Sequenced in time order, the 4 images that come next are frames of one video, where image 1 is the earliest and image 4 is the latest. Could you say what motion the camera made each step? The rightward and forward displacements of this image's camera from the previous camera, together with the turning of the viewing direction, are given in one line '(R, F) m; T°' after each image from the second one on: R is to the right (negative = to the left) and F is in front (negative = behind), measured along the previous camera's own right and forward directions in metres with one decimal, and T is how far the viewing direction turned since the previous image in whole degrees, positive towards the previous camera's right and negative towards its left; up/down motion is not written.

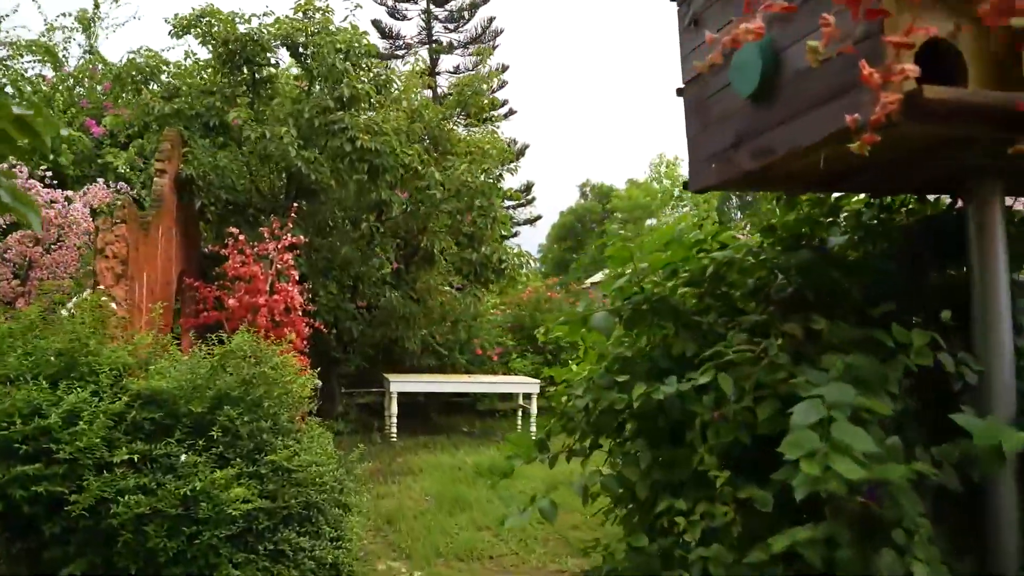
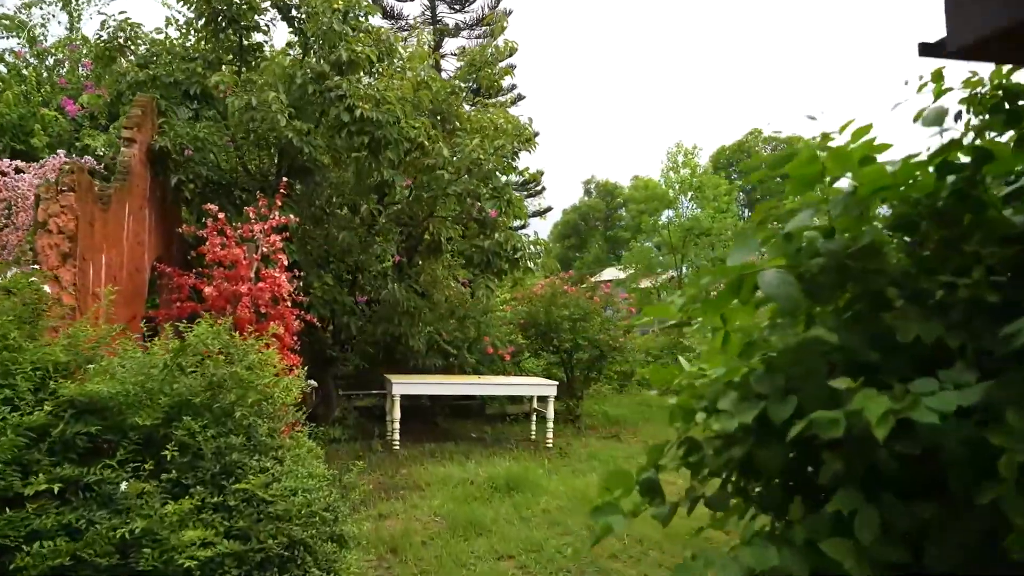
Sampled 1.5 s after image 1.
(-0.2, +0.7) m; 0°
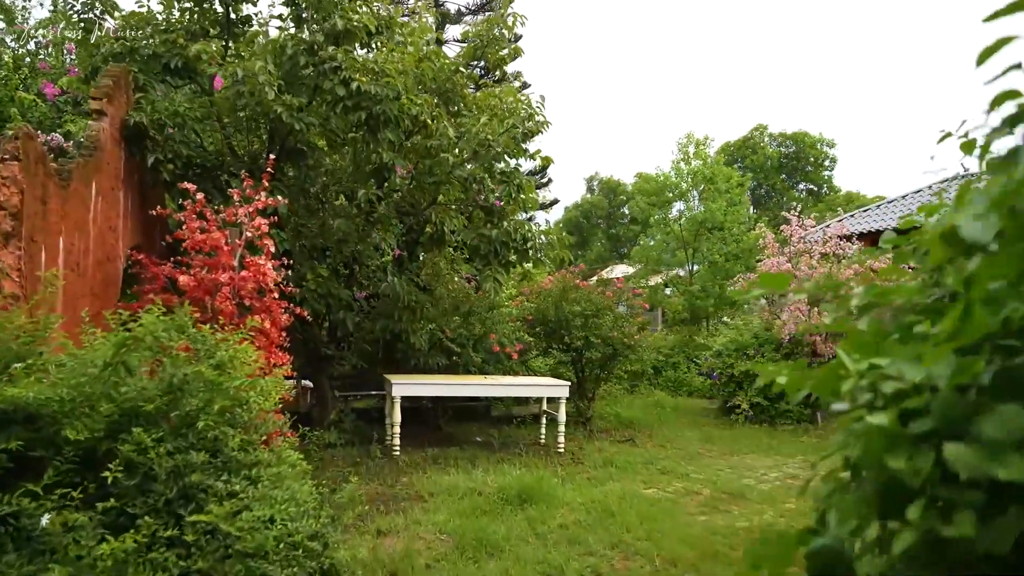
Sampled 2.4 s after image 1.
(-0.1, +0.5) m; 0°
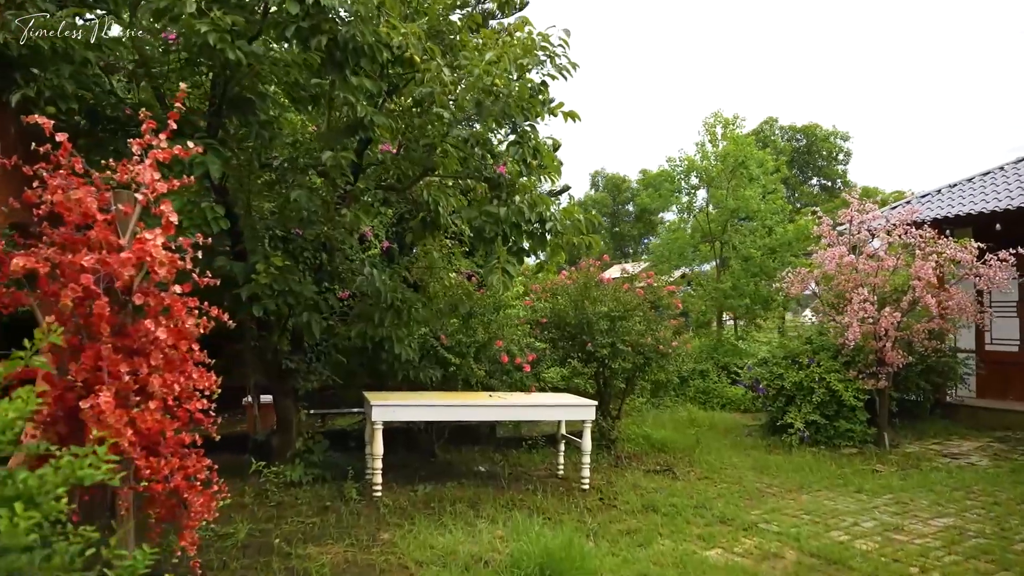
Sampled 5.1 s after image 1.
(-0.1, +1.4) m; 0°
